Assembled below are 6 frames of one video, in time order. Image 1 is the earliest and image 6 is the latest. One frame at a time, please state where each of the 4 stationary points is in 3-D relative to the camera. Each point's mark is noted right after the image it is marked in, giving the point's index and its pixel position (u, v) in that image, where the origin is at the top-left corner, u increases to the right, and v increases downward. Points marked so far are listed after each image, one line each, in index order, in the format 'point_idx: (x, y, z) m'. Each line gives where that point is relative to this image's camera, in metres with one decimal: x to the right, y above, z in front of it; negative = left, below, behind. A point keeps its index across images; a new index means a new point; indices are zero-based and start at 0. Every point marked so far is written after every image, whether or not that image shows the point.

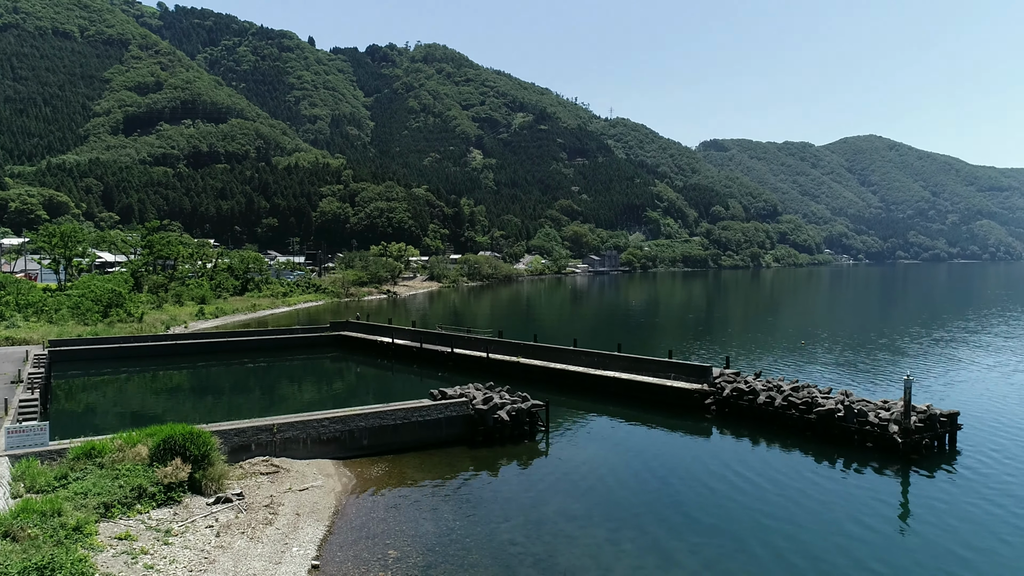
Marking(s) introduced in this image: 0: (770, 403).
0: (+5.3, -2.4, +14.9) m
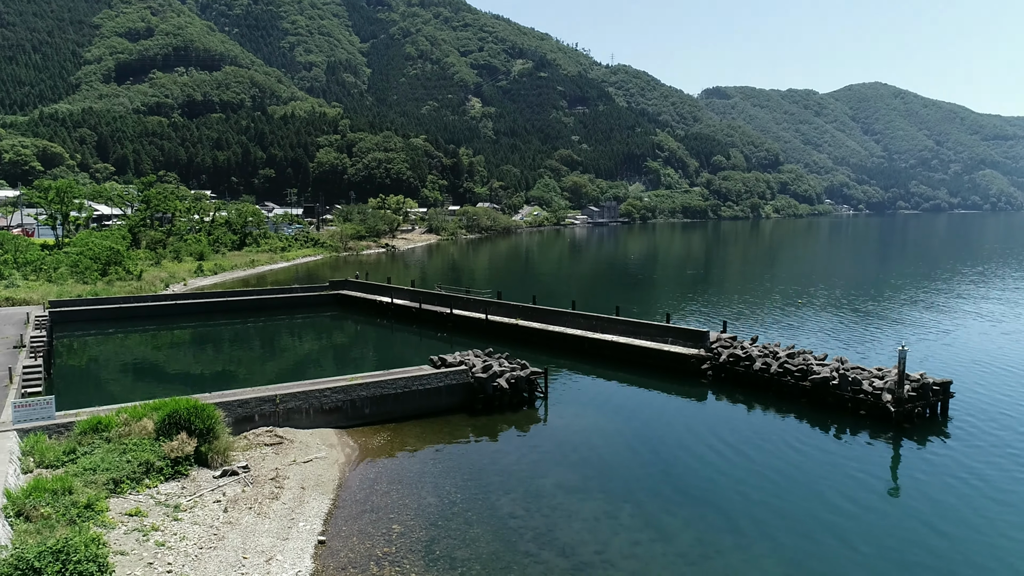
0: (+5.3, -1.7, +15.0) m
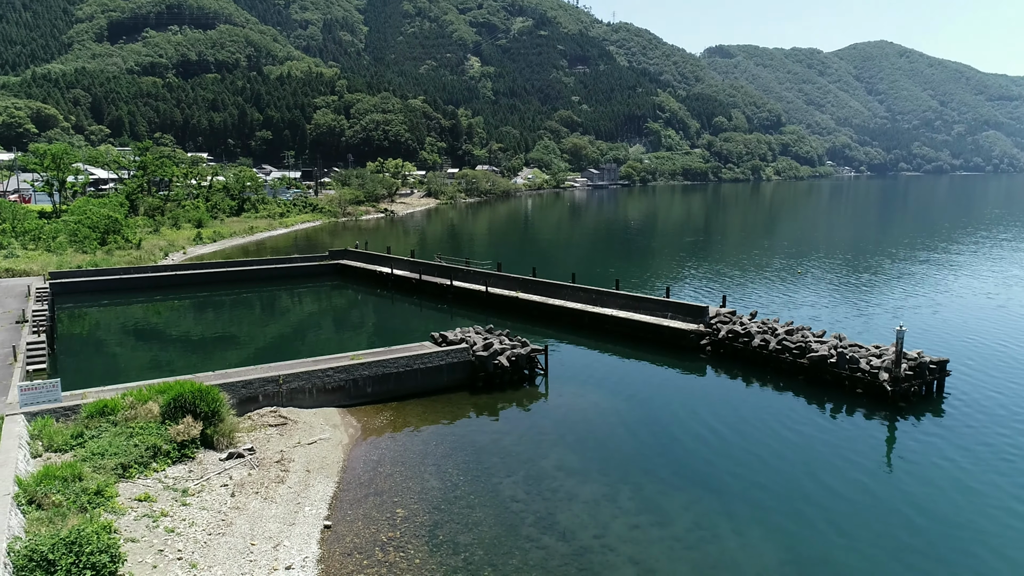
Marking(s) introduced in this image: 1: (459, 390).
0: (+5.3, -1.3, +15.2) m
1: (-1.0, -2.0, +13.7) m
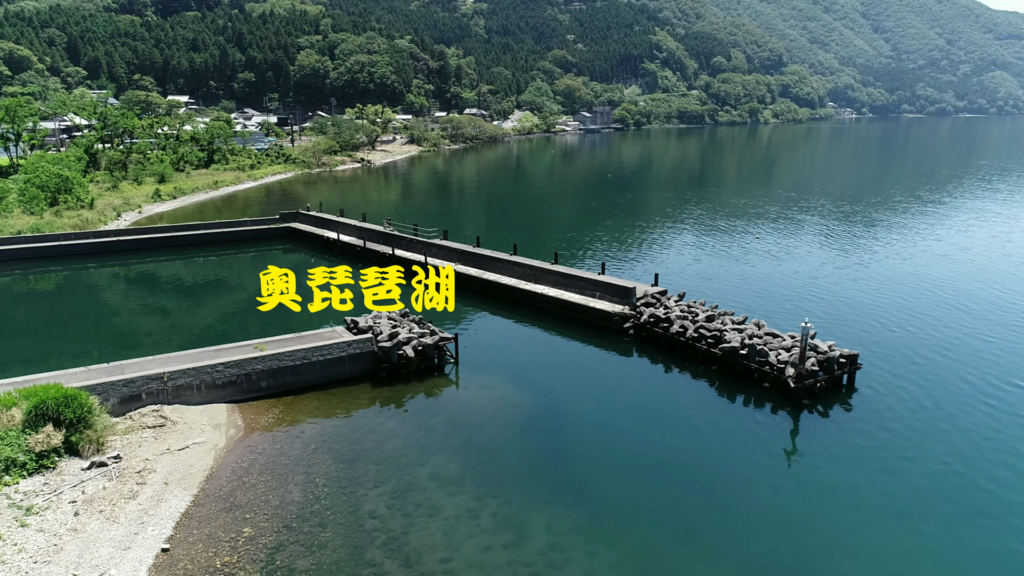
0: (+3.5, -0.9, +14.9) m
1: (-2.8, -1.8, +13.5) m
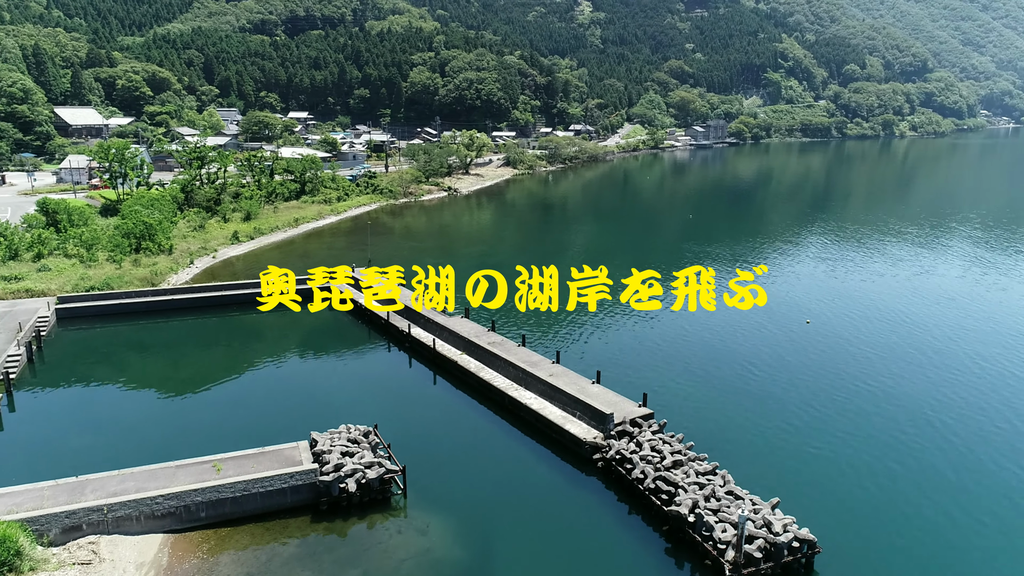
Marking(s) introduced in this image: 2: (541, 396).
0: (+2.5, -3.7, +14.0) m
1: (-4.0, -4.2, +13.7) m
2: (+0.8, -2.6, +17.9) m
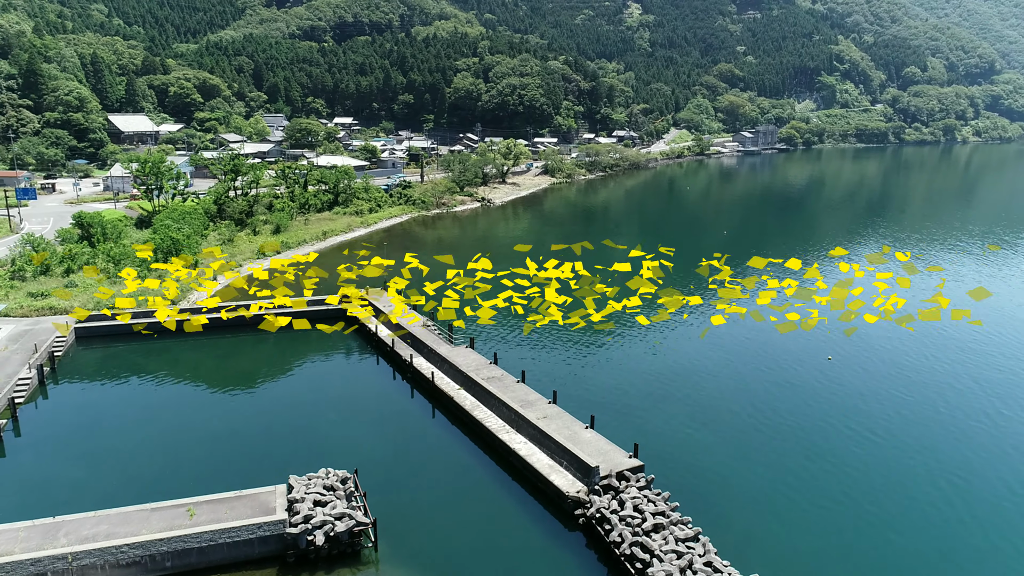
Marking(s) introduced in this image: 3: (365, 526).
0: (+2.0, -4.7, +13.4) m
1: (-4.5, -5.1, +13.5) m
2: (+0.5, -3.6, +17.4) m
3: (-2.8, -4.5, +13.8) m
